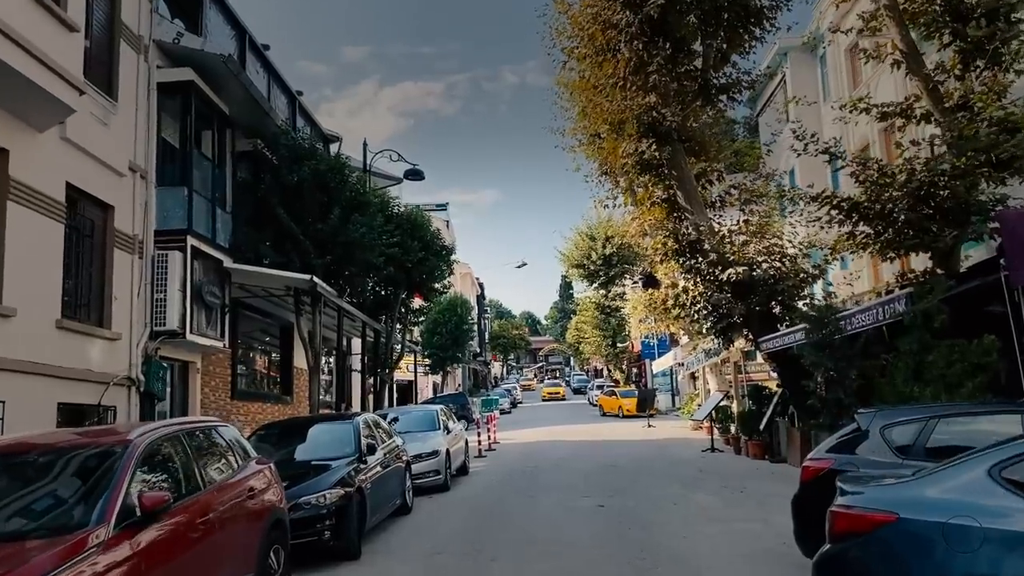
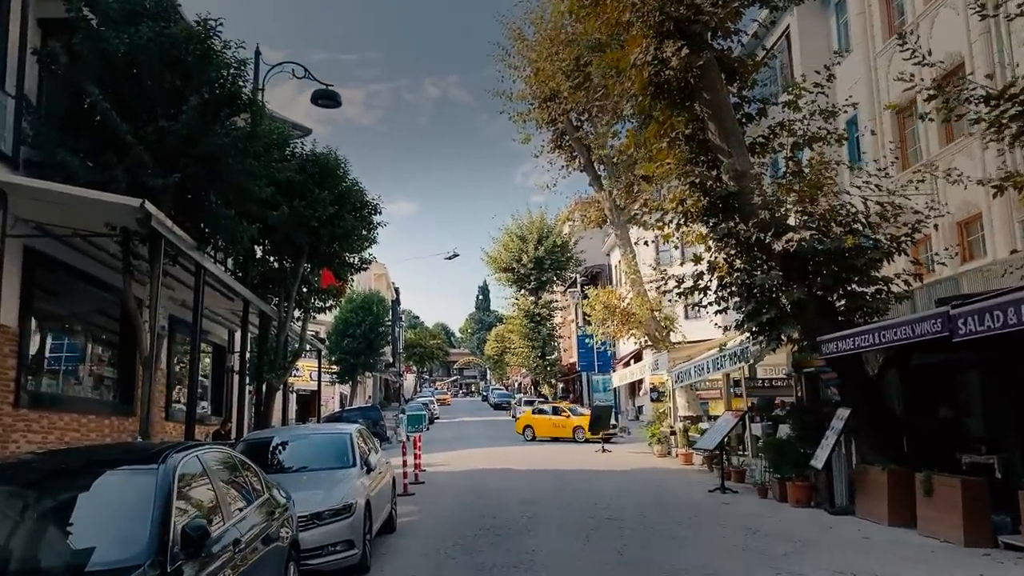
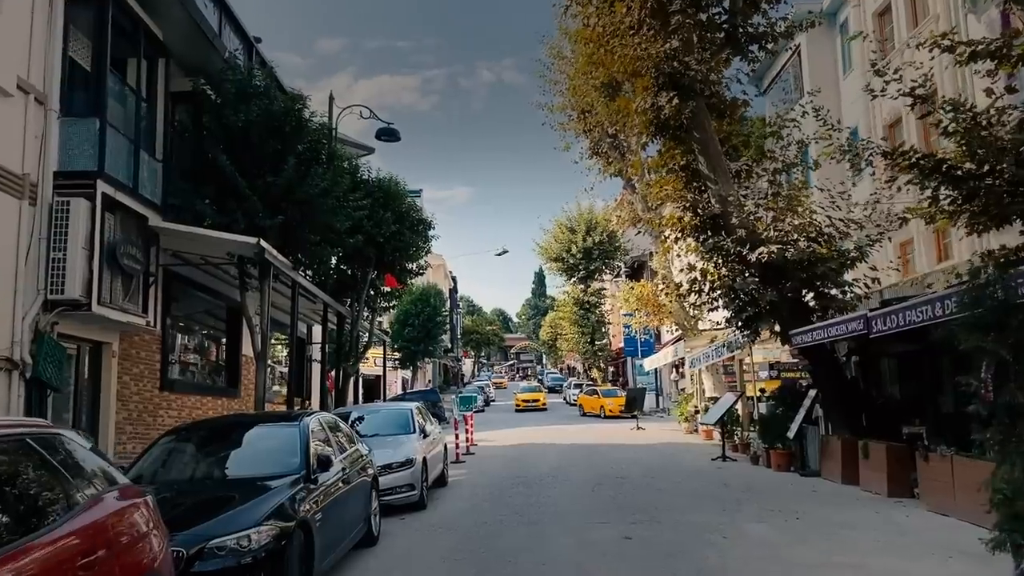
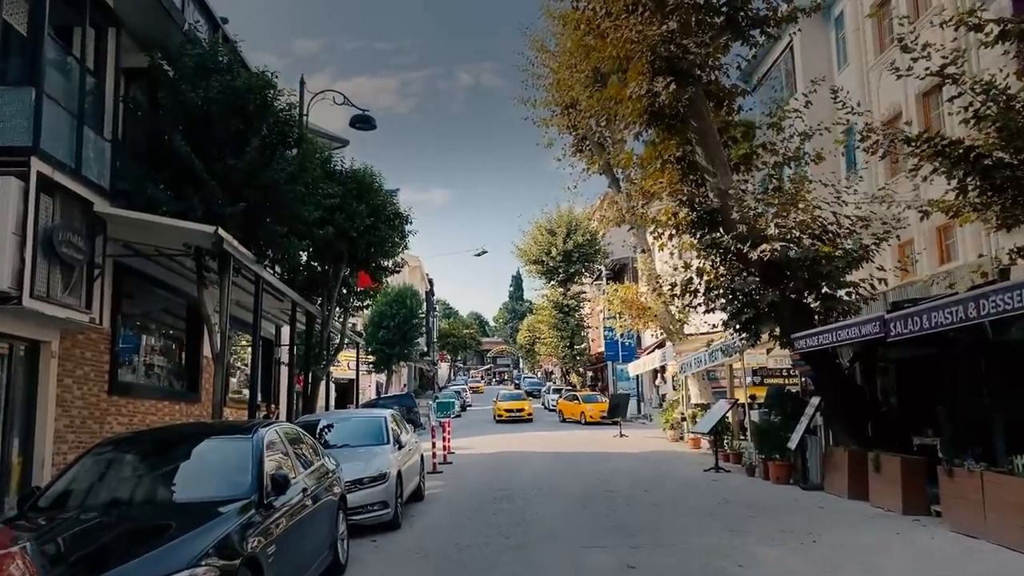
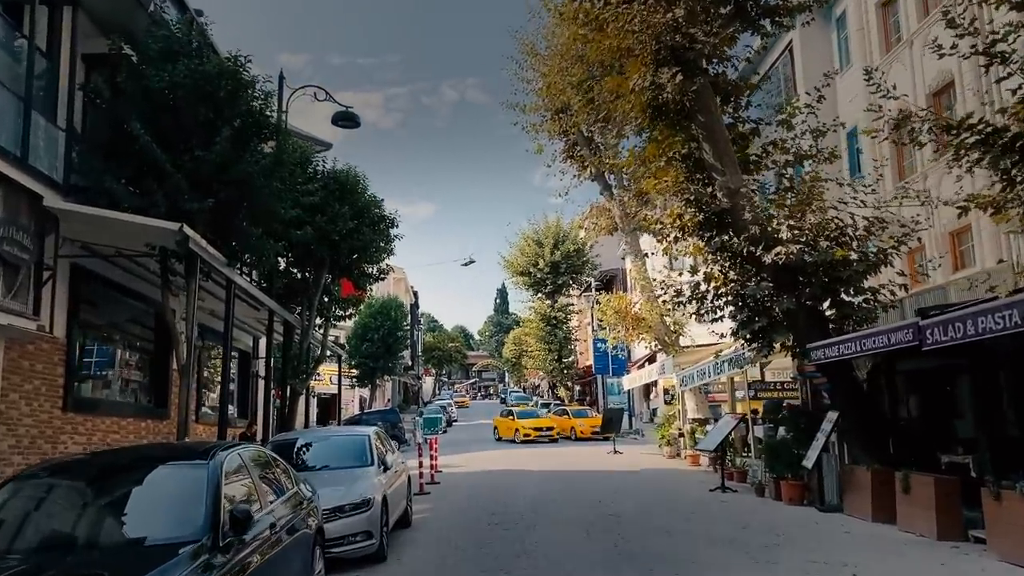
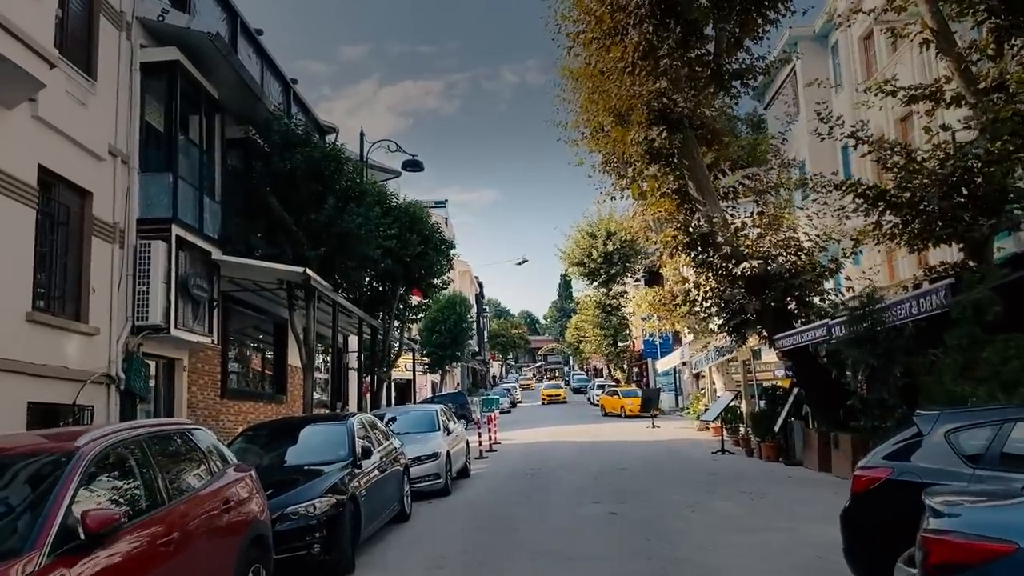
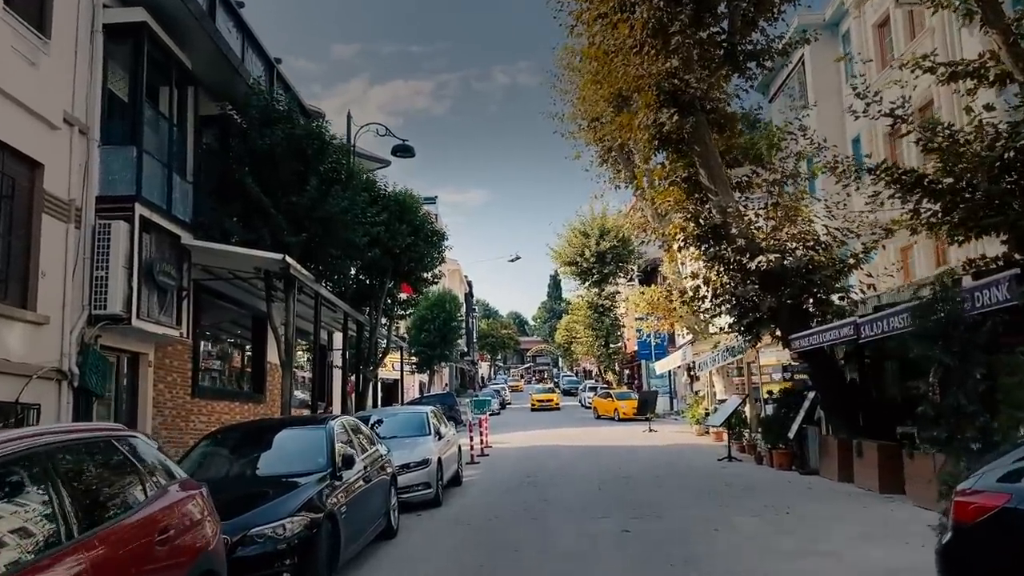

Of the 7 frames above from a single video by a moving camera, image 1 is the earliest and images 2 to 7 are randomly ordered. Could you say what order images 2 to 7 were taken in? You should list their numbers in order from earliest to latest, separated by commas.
6, 7, 3, 4, 5, 2
